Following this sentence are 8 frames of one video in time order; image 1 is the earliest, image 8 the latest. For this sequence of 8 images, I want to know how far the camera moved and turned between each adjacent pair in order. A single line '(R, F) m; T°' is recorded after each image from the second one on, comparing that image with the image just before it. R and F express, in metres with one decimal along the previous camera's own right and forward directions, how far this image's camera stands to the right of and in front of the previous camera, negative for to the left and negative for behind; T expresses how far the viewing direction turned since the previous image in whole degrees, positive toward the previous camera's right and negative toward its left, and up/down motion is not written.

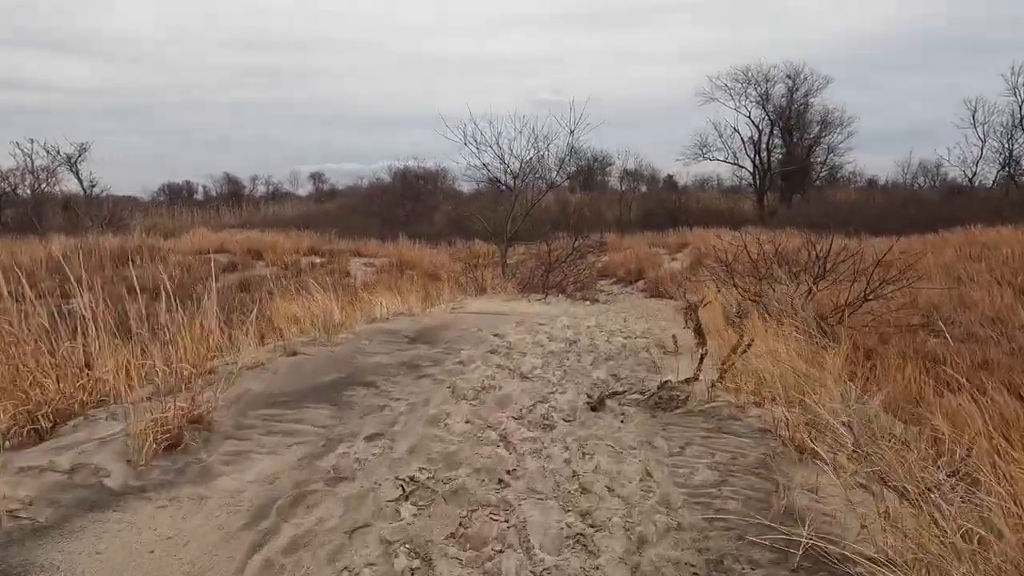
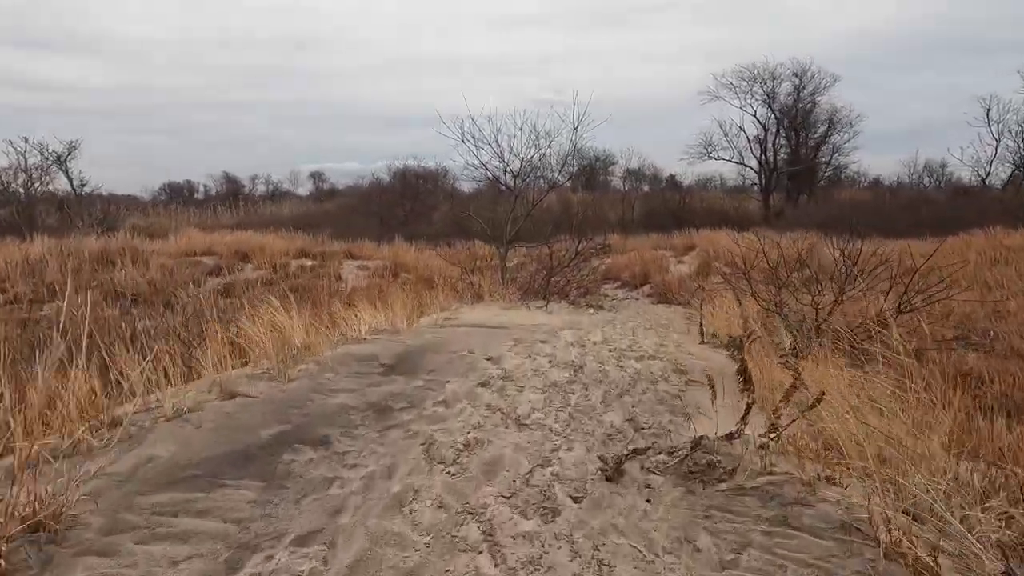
(0.0, +0.7) m; 0°
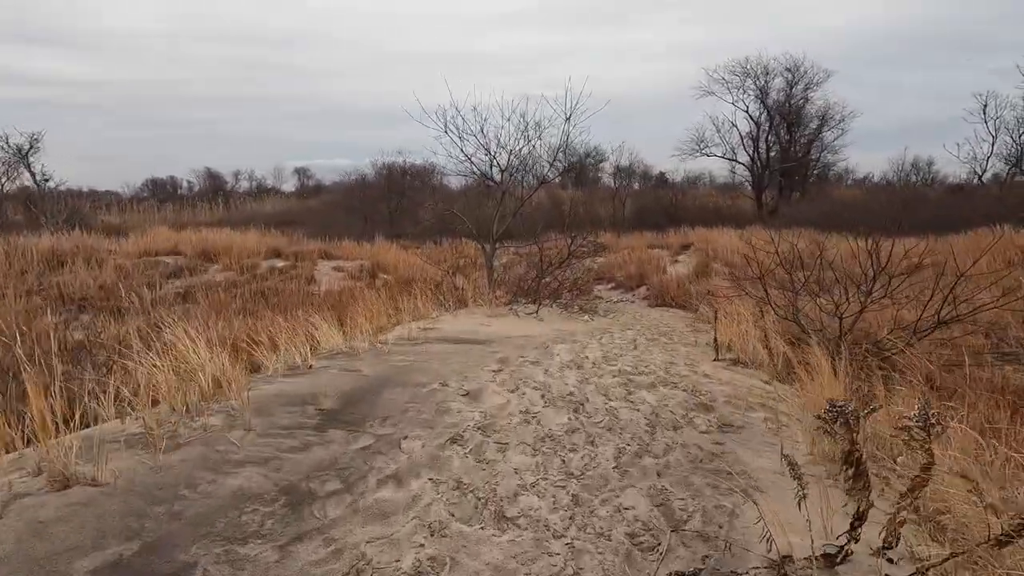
(0.0, +0.9) m; +1°
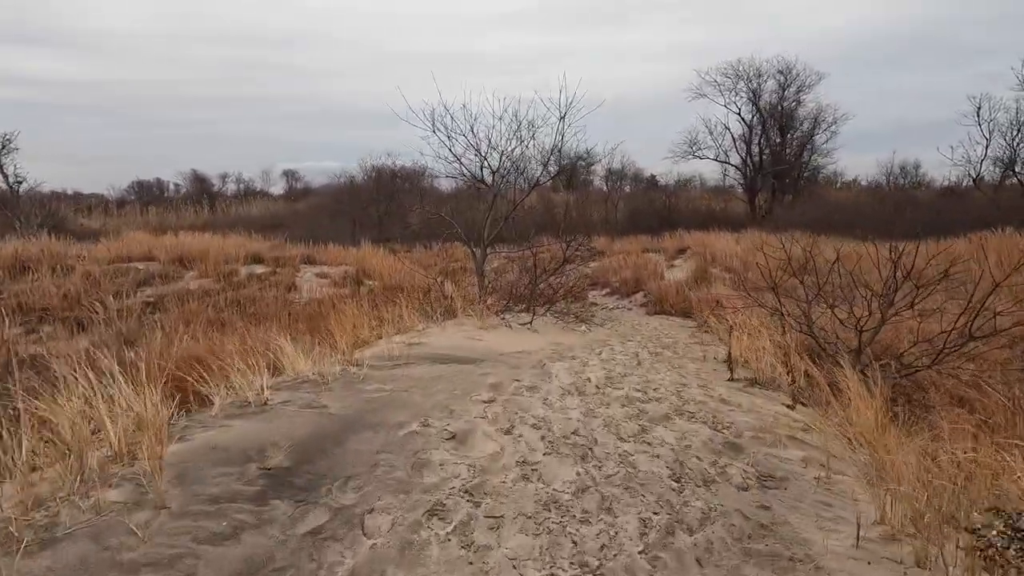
(0.0, +0.6) m; +1°
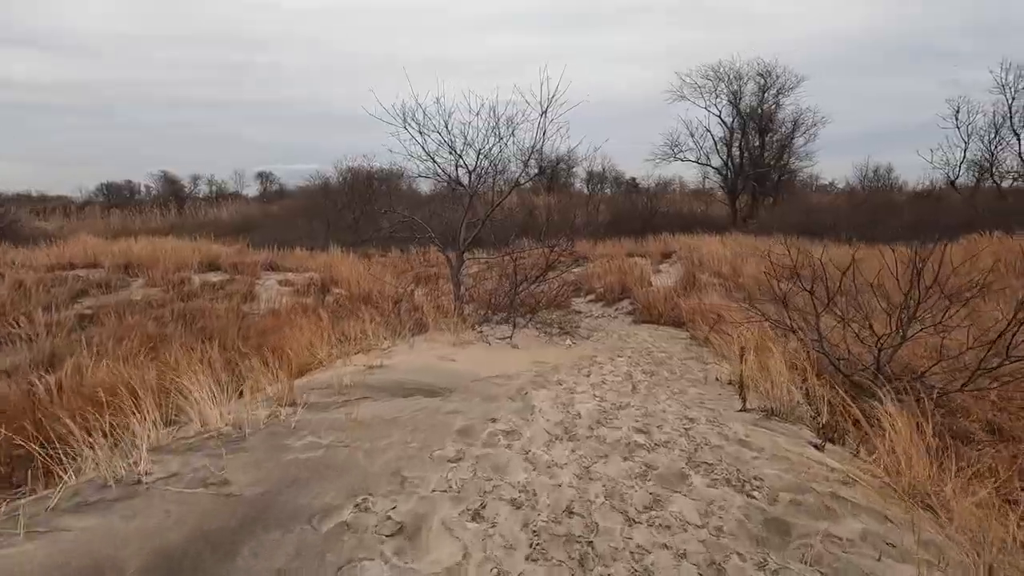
(0.0, +0.8) m; +2°
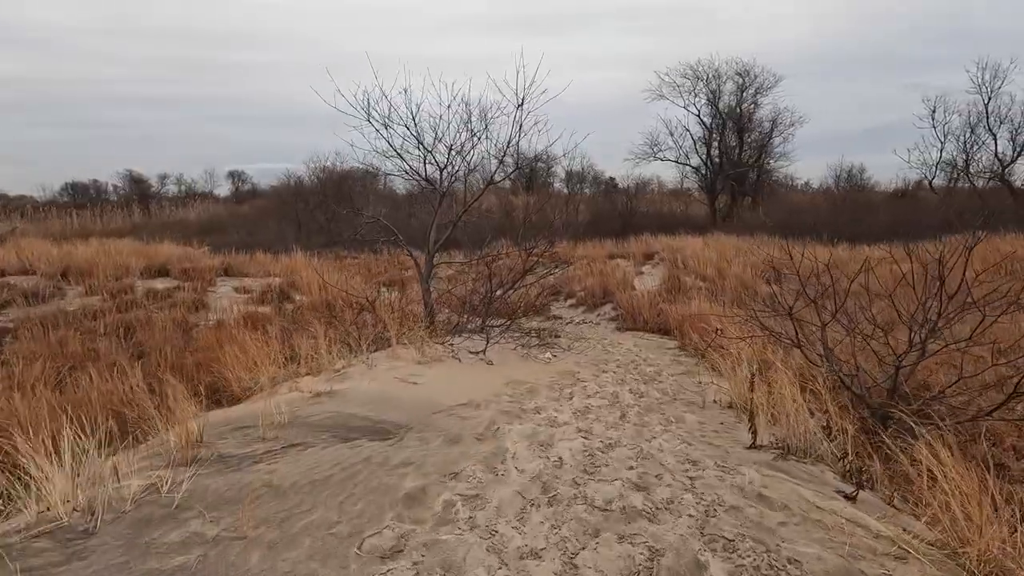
(+0.1, +0.8) m; +2°
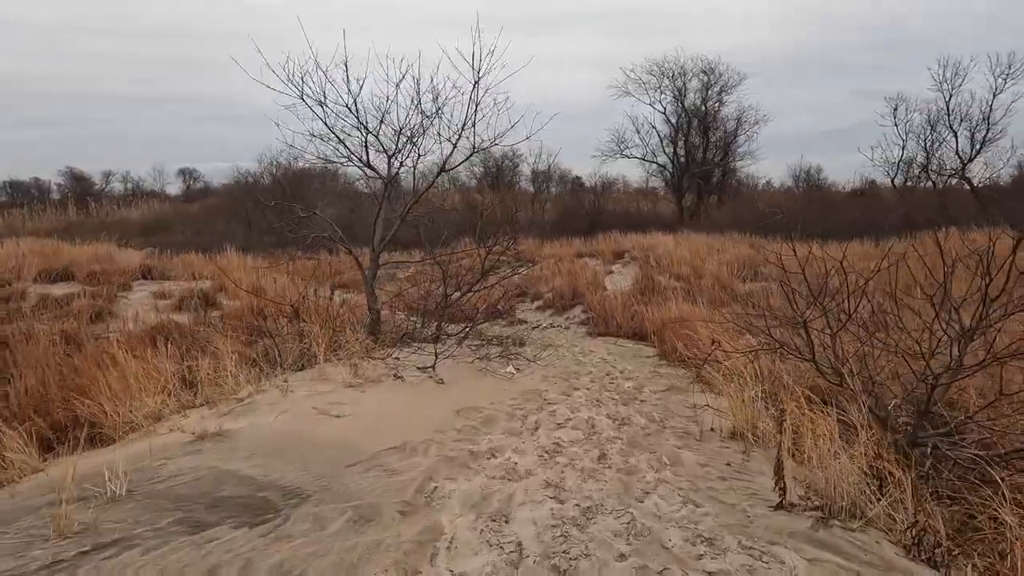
(+0.2, +1.1) m; +3°
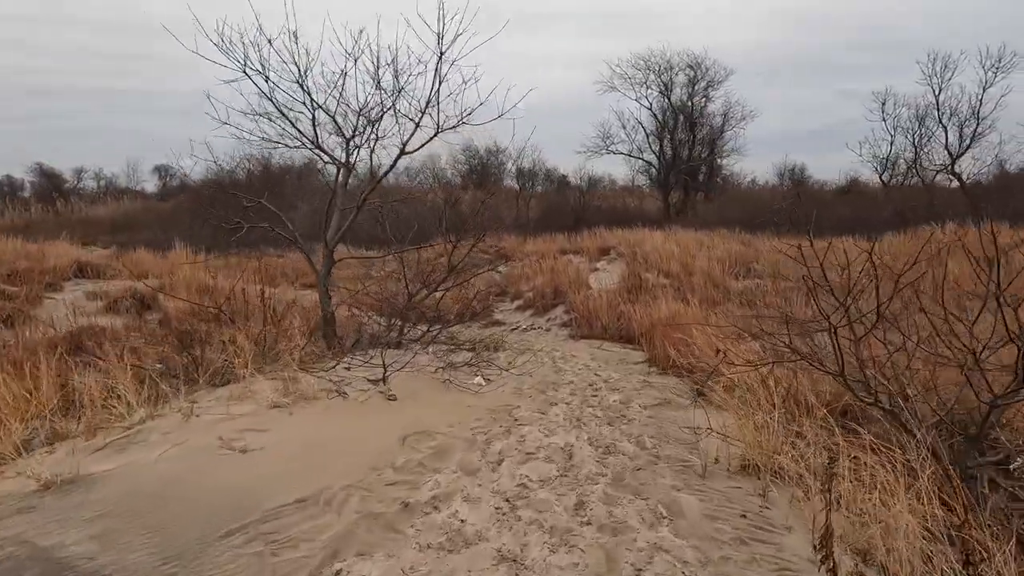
(+0.2, +0.9) m; +1°
